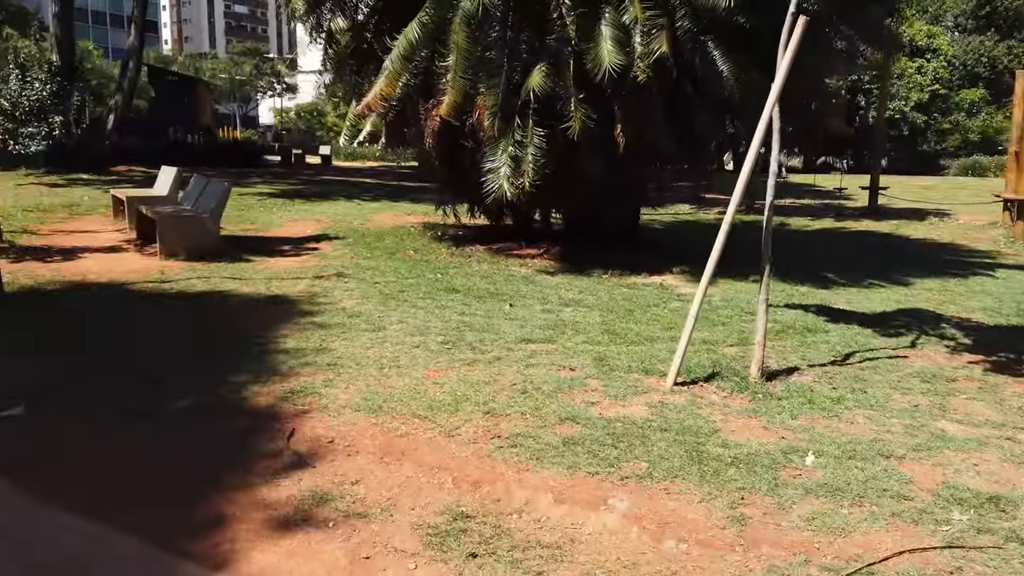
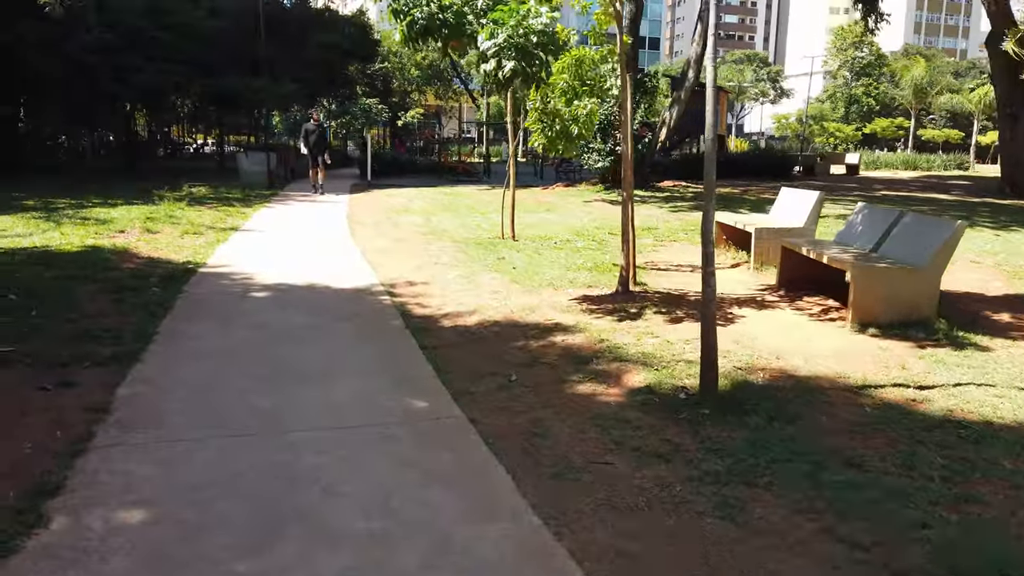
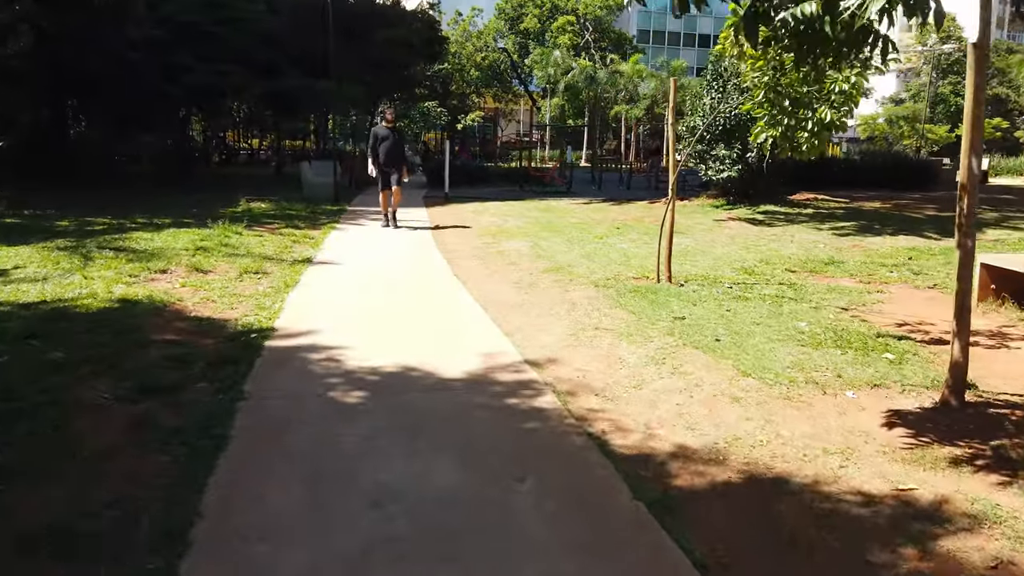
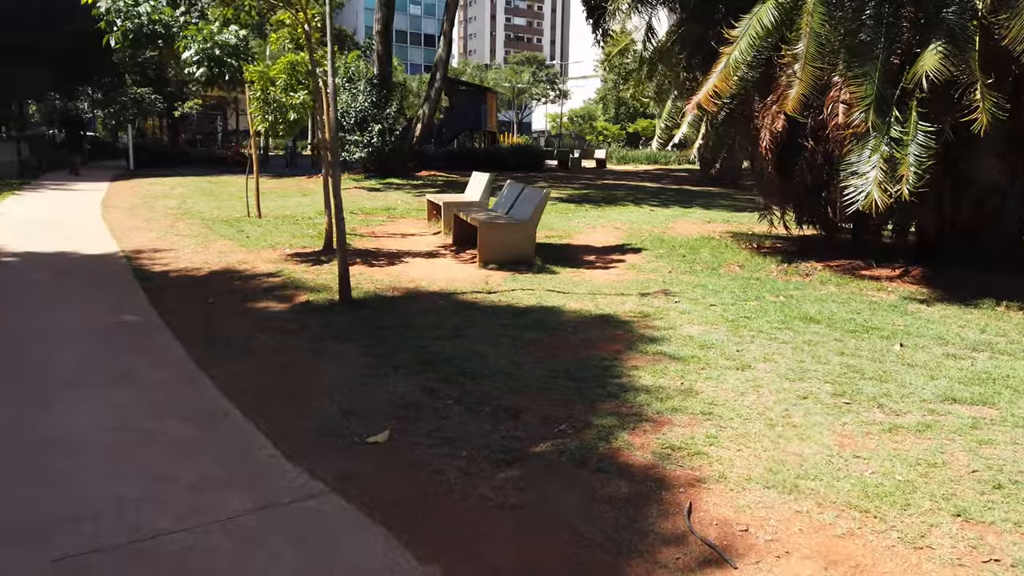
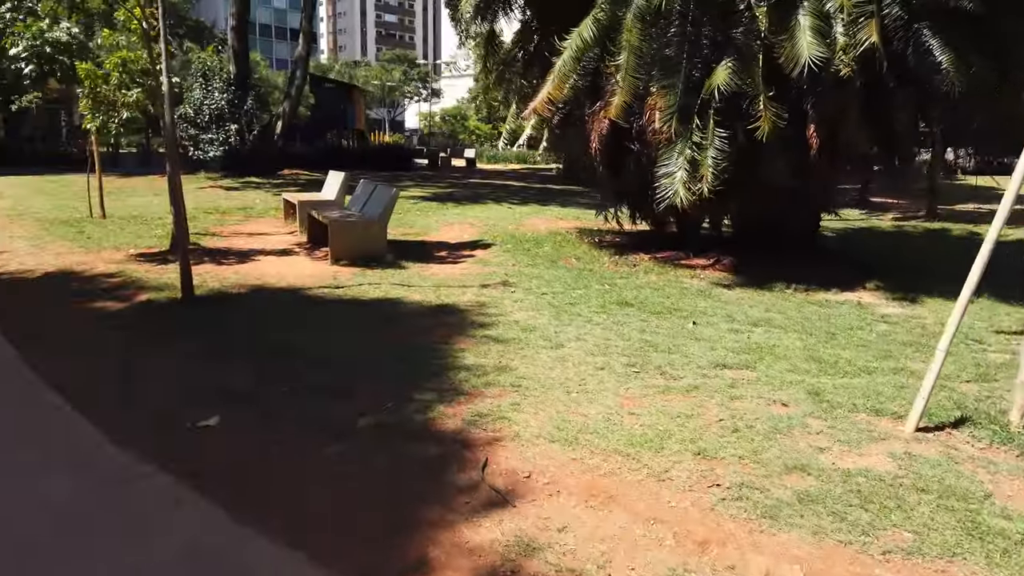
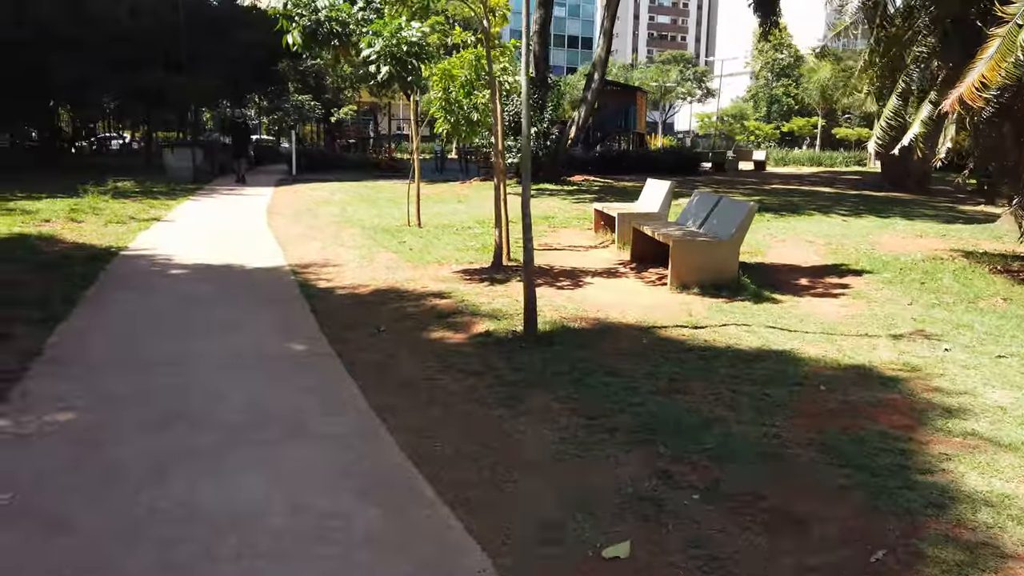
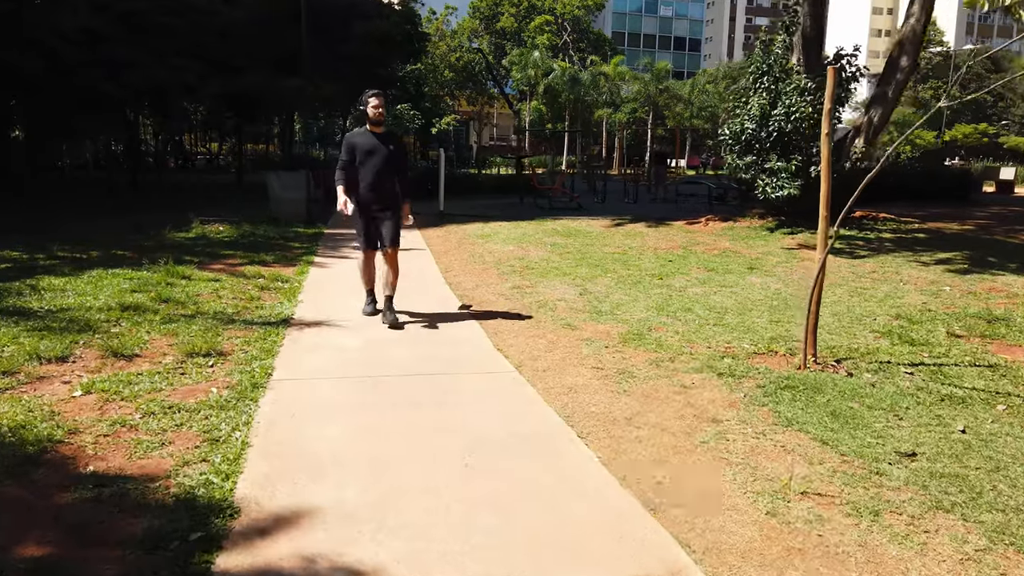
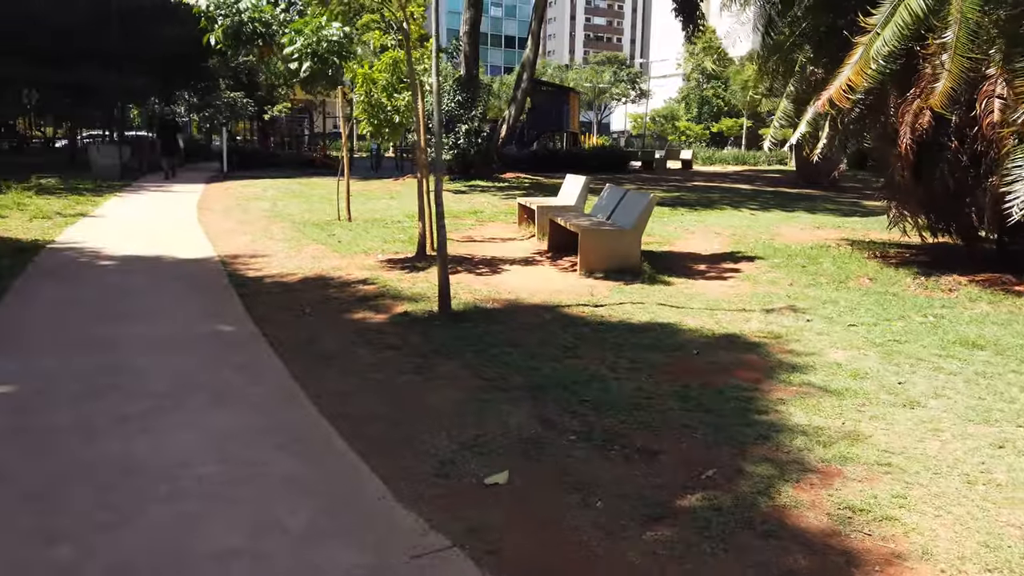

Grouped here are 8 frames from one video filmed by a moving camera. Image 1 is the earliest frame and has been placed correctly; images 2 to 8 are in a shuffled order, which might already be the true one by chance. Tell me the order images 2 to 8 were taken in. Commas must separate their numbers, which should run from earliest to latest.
5, 4, 8, 6, 2, 3, 7
